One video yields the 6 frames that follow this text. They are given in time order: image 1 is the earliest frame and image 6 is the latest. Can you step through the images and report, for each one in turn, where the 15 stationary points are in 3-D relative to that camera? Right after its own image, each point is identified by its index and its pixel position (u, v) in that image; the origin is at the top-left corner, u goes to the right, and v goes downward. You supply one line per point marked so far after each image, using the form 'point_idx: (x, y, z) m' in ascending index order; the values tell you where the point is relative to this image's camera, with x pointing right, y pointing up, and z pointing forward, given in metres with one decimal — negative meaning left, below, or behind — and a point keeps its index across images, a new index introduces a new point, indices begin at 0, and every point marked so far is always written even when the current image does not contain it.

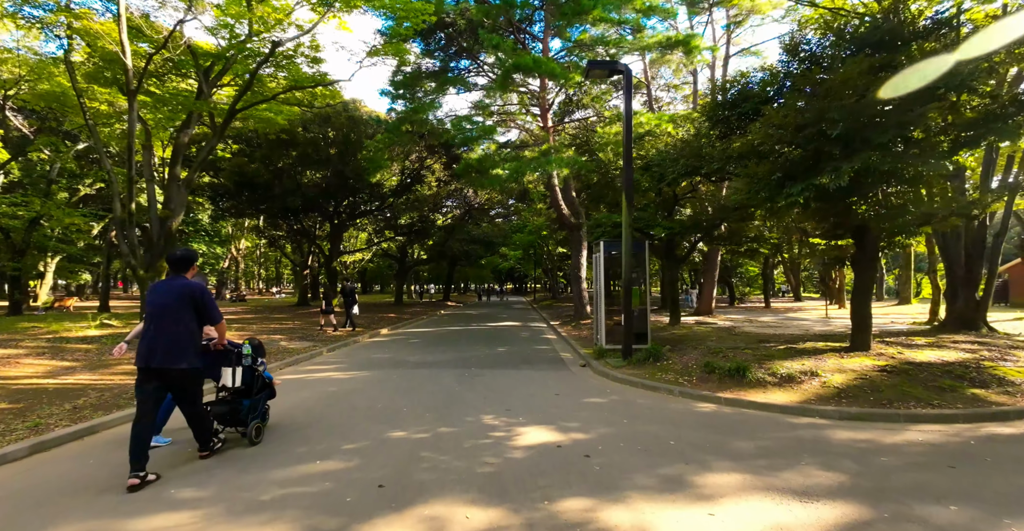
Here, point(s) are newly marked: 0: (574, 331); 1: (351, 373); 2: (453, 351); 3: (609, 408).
0: (+2.0, -2.1, +17.9) m
1: (-3.0, -2.0, +10.9) m
2: (-1.3, -2.0, +13.1) m
3: (+1.2, -1.8, +7.3) m
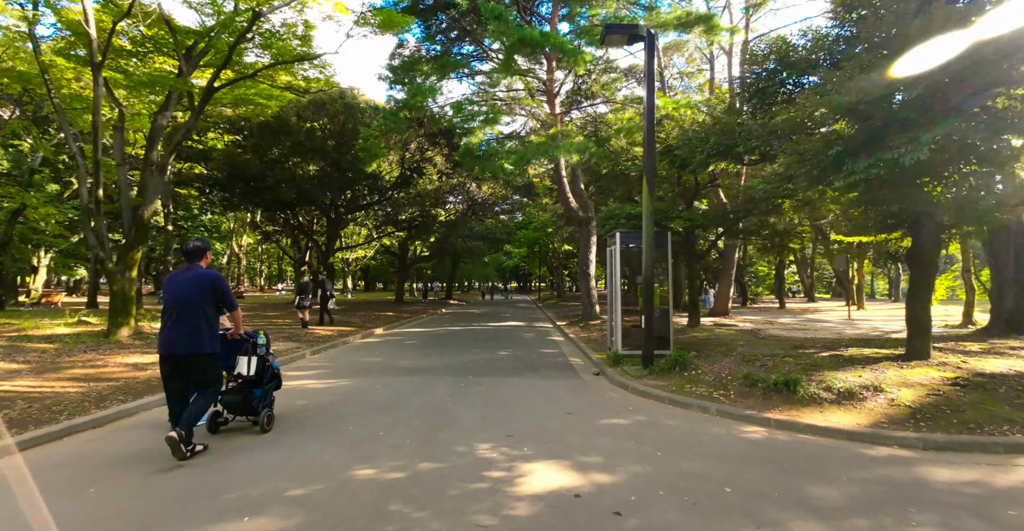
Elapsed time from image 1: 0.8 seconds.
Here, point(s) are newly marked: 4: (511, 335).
0: (+2.1, -1.9, +16.4) m
1: (-3.0, -1.9, +9.5) m
2: (-1.3, -1.8, +11.7) m
3: (+1.3, -1.7, +5.9) m
4: (0.0, -2.0, +16.8) m
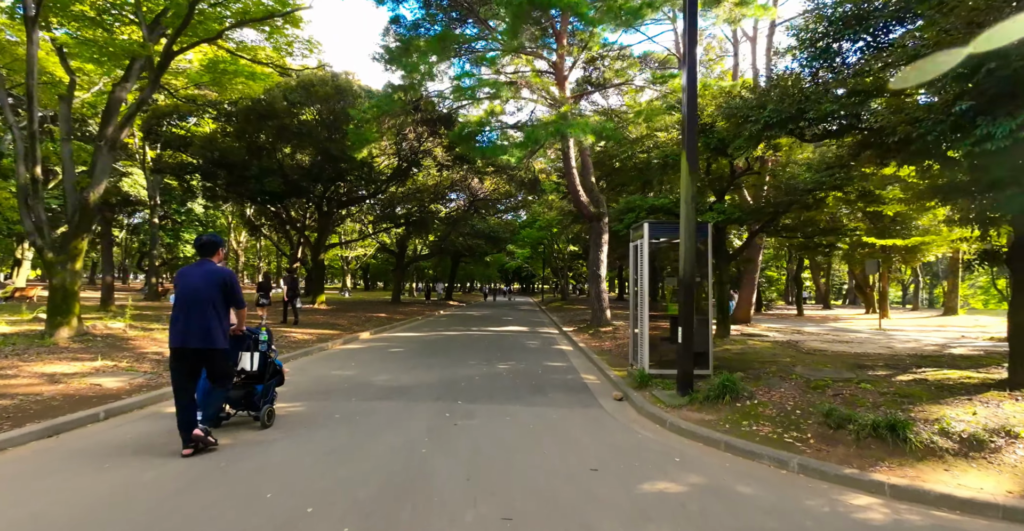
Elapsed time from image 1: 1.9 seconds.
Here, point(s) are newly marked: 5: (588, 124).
0: (+2.1, -1.9, +14.5) m
1: (-2.9, -1.8, +7.5) m
2: (-1.3, -1.8, +9.8) m
3: (+1.3, -1.7, +3.9) m
4: (0.0, -2.0, +14.8) m
5: (+2.2, +4.0, +16.1) m
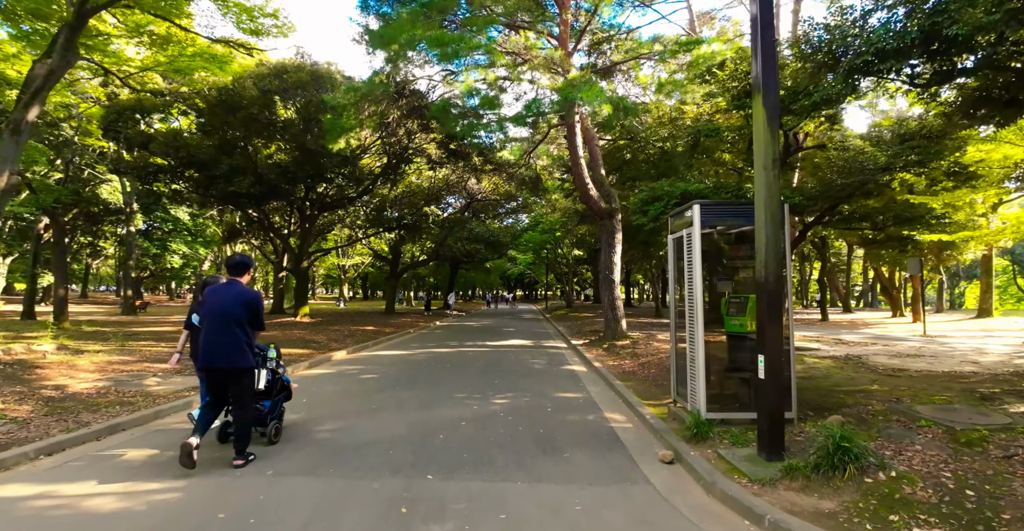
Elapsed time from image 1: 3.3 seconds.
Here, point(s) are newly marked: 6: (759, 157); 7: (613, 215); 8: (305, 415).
0: (+2.1, -2.0, +12.0) m
1: (-3.0, -1.8, +5.1) m
2: (-1.3, -1.8, +7.3) m
3: (+1.2, -1.6, +1.5) m
4: (0.0, -2.1, +12.4) m
5: (+2.1, +4.0, +13.7) m
6: (+2.2, +1.0, +5.2) m
7: (+3.0, +1.5, +17.0) m
8: (-2.6, -1.9, +7.4) m
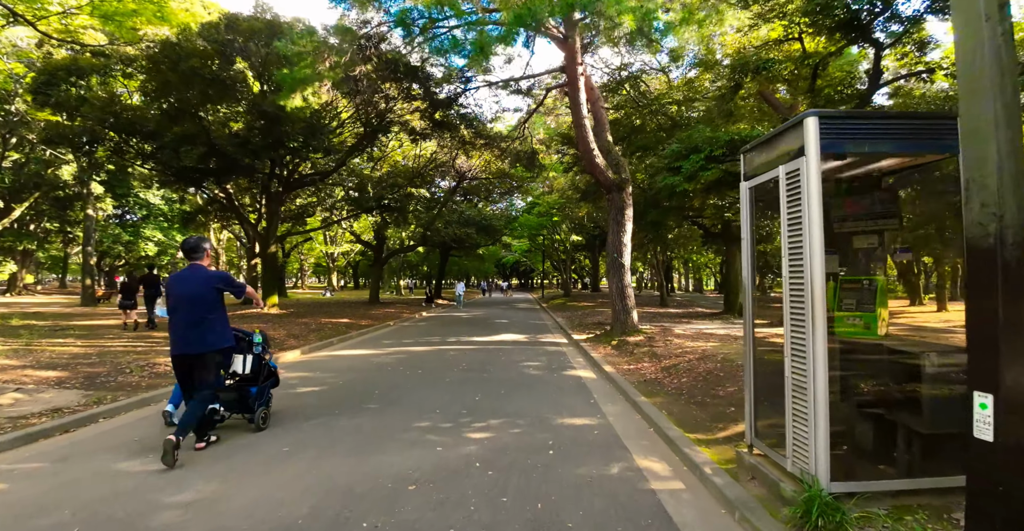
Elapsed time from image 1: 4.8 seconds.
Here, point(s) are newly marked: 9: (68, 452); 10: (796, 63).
0: (+1.9, -1.6, +9.5) m
1: (-3.1, -1.6, +2.6) m
2: (-1.4, -1.6, +4.8) m
3: (+1.1, -1.4, -1.0) m
4: (-0.2, -1.7, +9.9) m
5: (+1.9, +4.4, +11.2) m
6: (+2.1, +1.2, +2.7) m
7: (+2.8, +1.9, +14.5) m
8: (-2.8, -1.6, +4.9) m
9: (-4.1, -1.7, +5.5) m
10: (+4.1, +2.9, +8.4) m
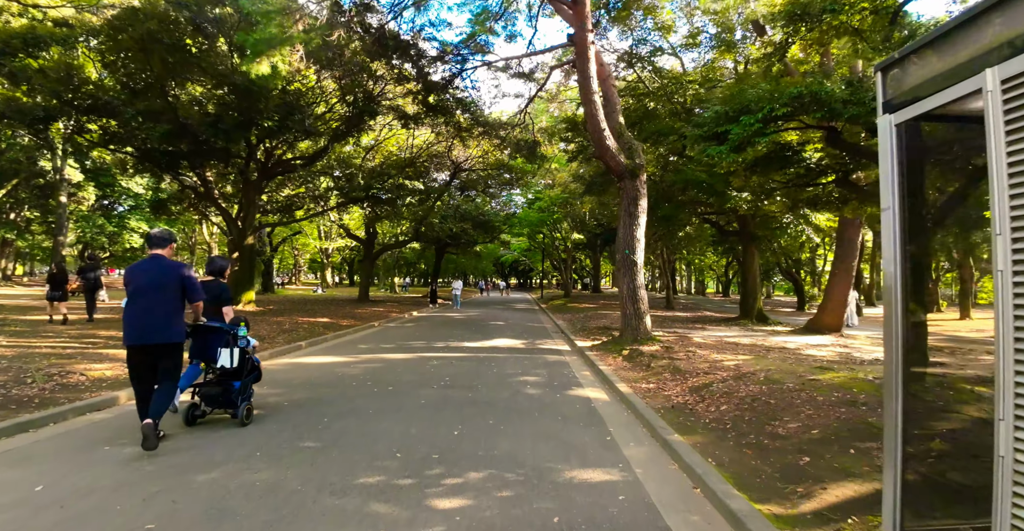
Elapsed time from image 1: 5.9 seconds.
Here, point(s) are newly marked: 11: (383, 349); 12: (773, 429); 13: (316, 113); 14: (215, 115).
0: (+1.9, -1.6, +7.8) m
1: (-3.2, -1.5, +0.9) m
2: (-1.5, -1.5, +3.1) m
3: (+1.0, -1.4, -2.7) m
4: (-0.2, -1.6, +8.2) m
5: (+1.9, +4.4, +9.5) m
6: (+2.1, +1.3, +1.0) m
7: (+2.7, +2.0, +12.8) m
8: (-2.9, -1.5, +3.2) m
9: (-4.2, -1.5, +3.9) m
10: (+4.1, +2.9, +6.7) m
11: (-2.6, -1.7, +11.9) m
12: (+2.3, -1.5, +5.2) m
13: (-6.3, +5.0, +18.8) m
14: (-8.5, +4.3, +16.6) m
